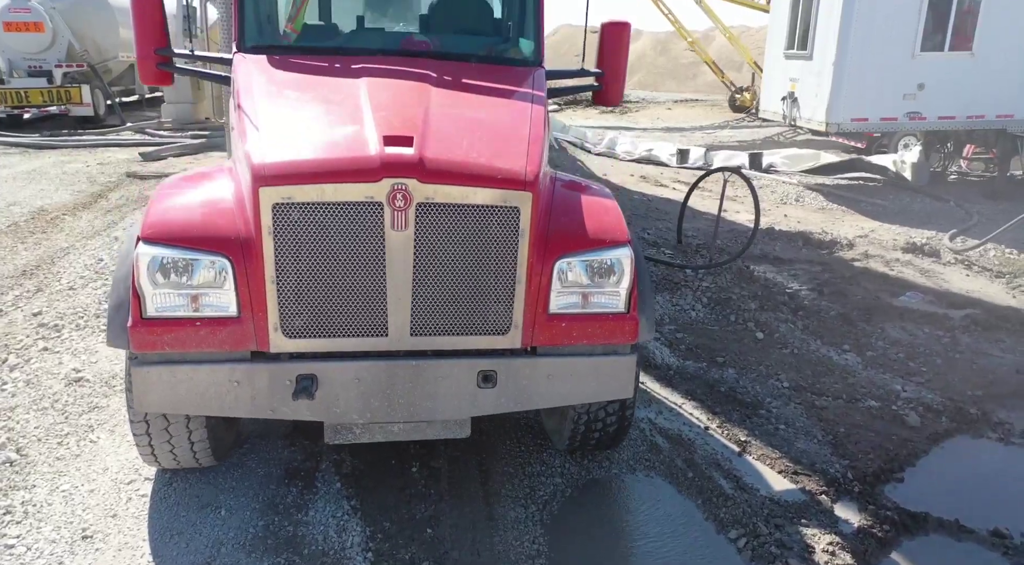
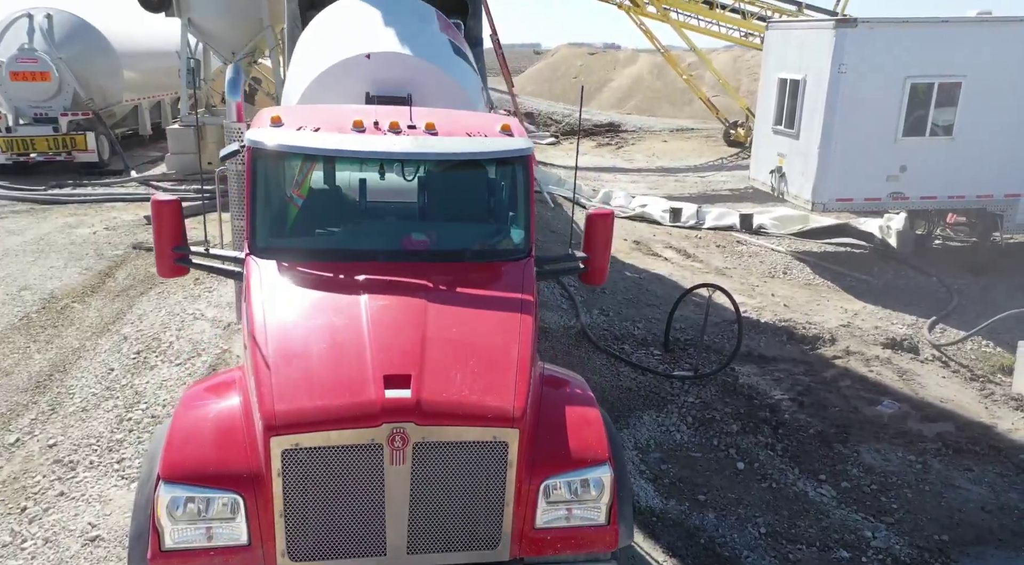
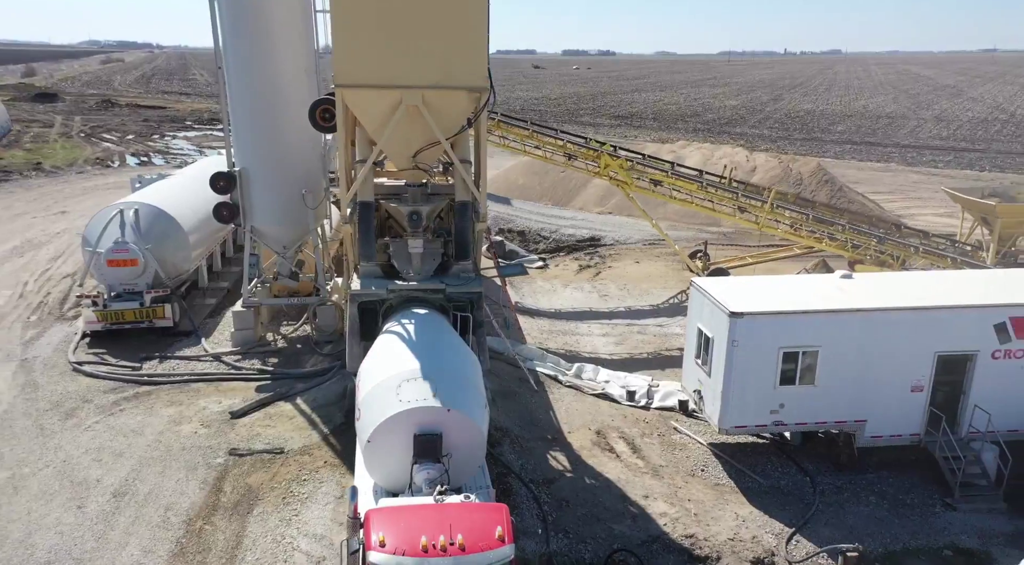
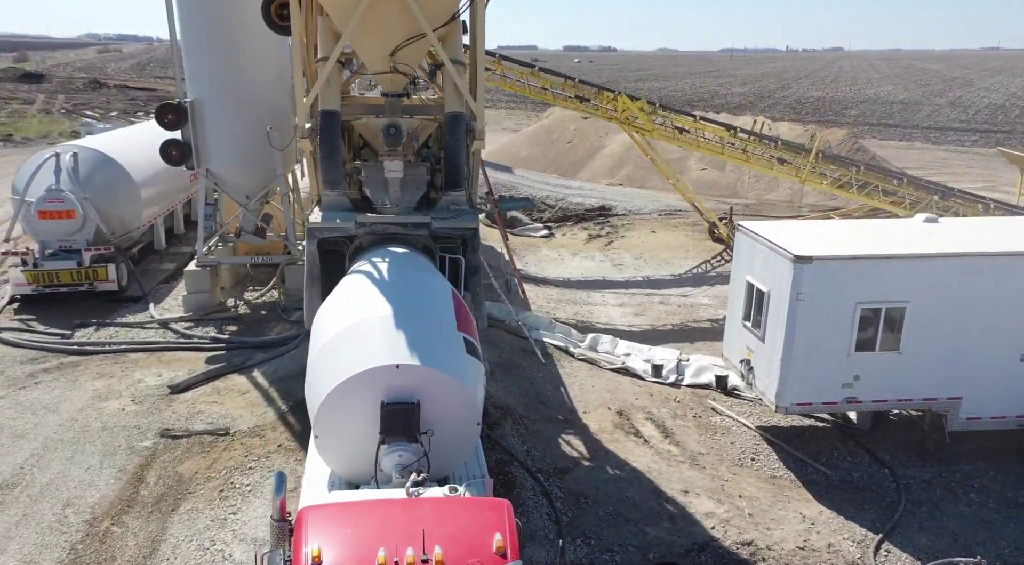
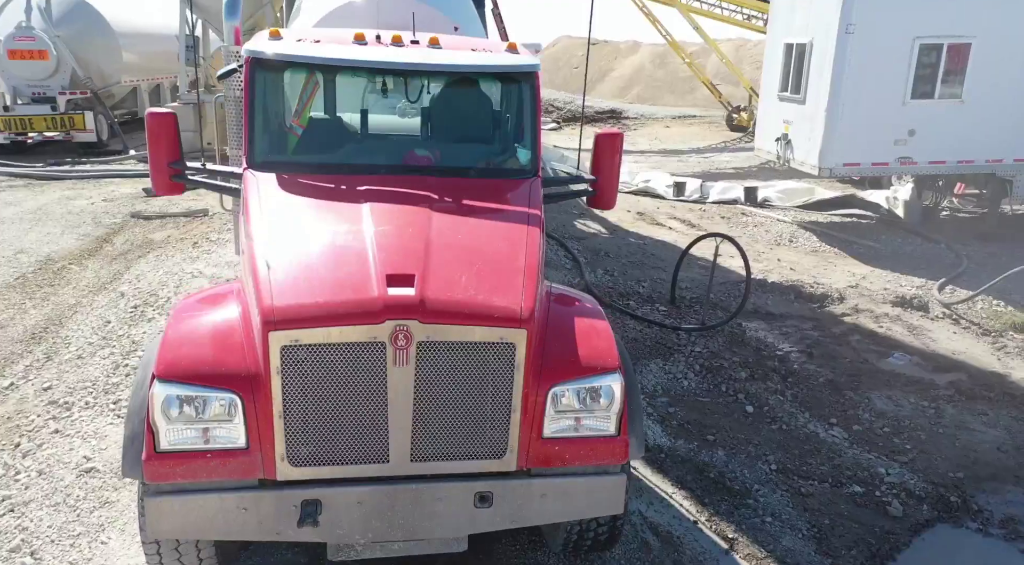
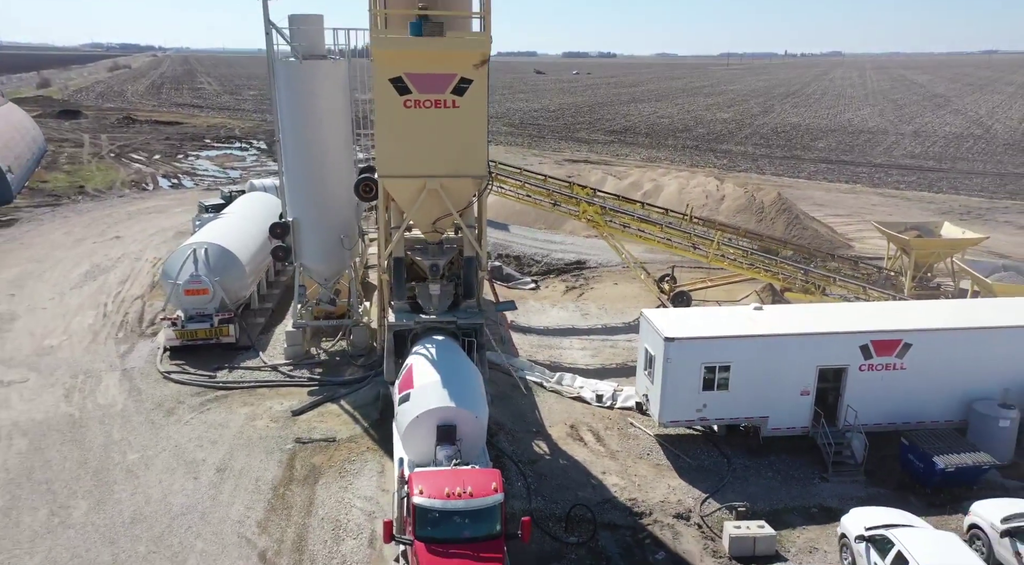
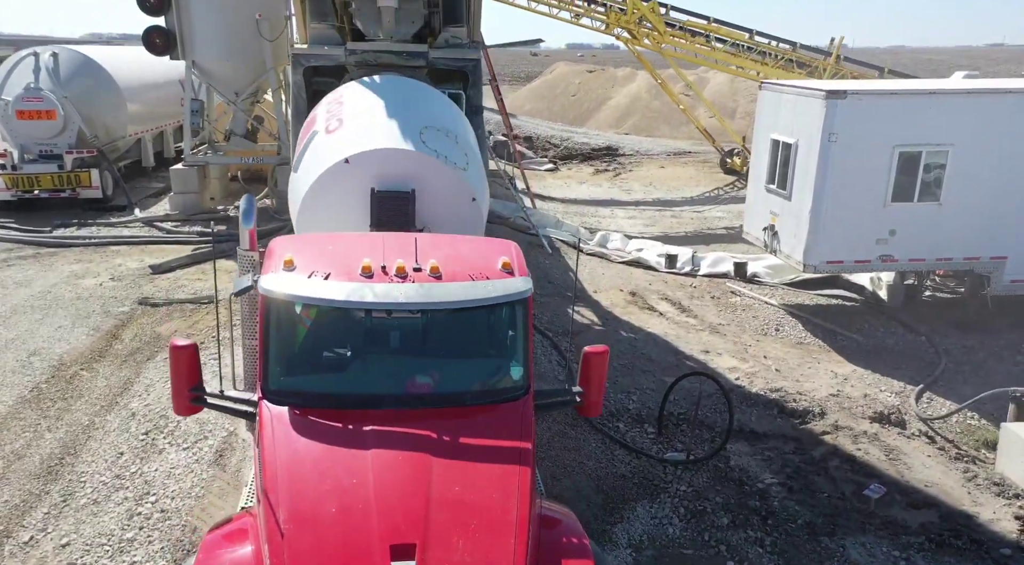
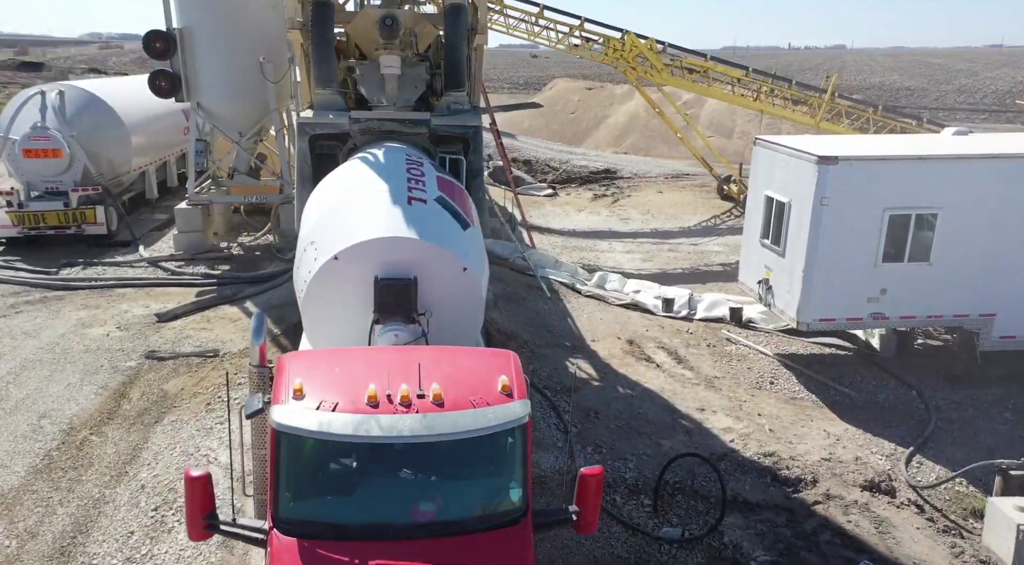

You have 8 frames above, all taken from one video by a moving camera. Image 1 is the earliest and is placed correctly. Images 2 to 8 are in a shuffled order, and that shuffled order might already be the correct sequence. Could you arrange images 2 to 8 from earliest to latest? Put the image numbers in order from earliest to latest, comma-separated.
5, 2, 7, 8, 4, 3, 6
